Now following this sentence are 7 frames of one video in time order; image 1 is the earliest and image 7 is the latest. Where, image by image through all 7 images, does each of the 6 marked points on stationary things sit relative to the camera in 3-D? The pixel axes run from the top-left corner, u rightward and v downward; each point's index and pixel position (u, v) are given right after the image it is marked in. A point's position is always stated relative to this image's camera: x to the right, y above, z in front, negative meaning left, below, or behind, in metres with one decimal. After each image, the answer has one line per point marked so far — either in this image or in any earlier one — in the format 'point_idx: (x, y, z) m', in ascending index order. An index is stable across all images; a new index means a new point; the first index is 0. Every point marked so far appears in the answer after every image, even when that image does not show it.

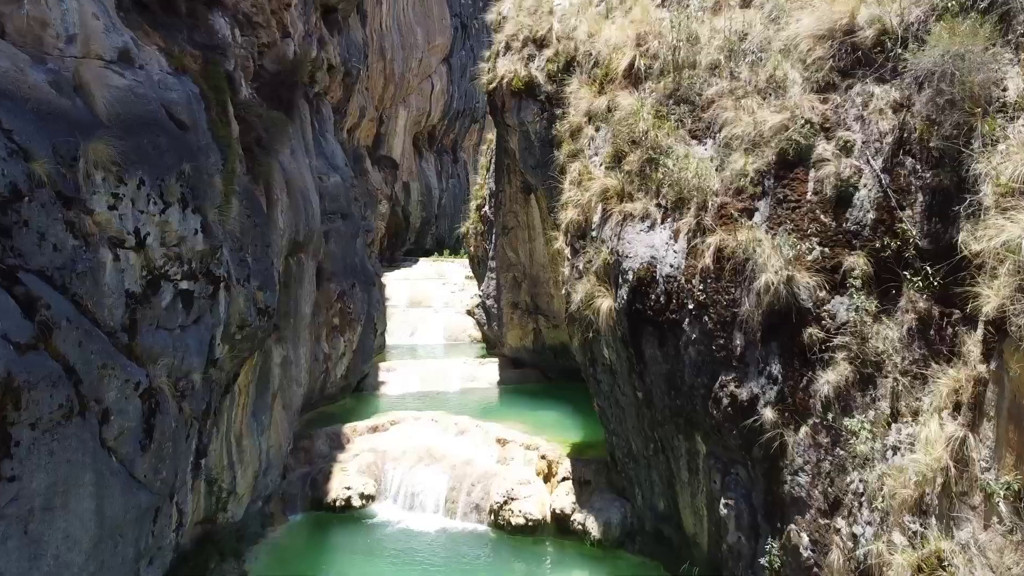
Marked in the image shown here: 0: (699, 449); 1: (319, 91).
0: (+1.4, -1.2, +5.9) m
1: (-2.7, +2.8, +11.4) m
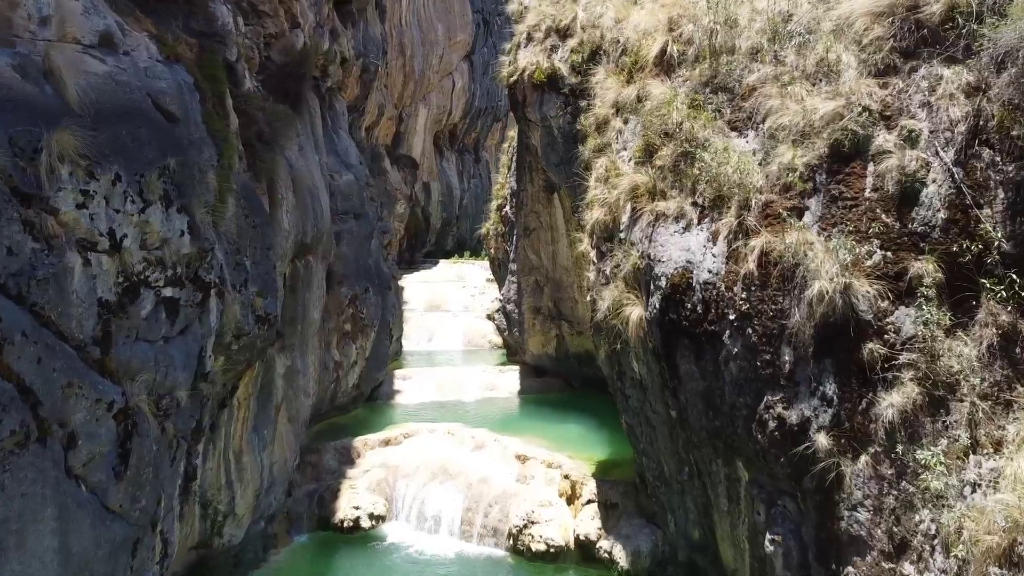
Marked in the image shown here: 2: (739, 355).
0: (+1.5, -1.2, +5.3) m
1: (-2.4, +2.7, +10.9) m
2: (+1.4, -0.4, +5.1) m
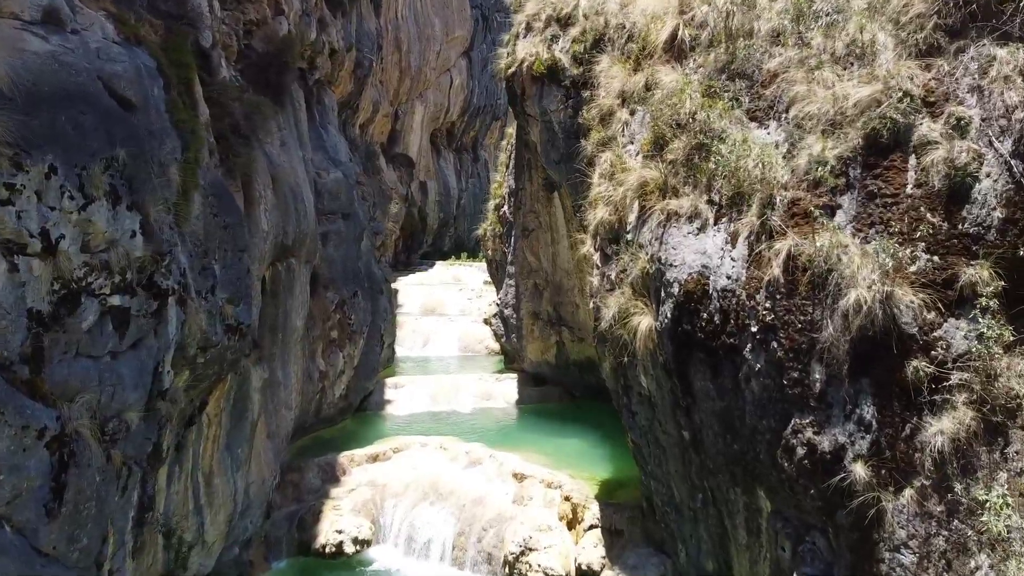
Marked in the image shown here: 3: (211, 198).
0: (+1.5, -1.3, +4.7) m
1: (-2.5, +2.7, +10.3) m
2: (+1.4, -0.5, +4.5) m
3: (-2.1, +0.6, +5.7) m
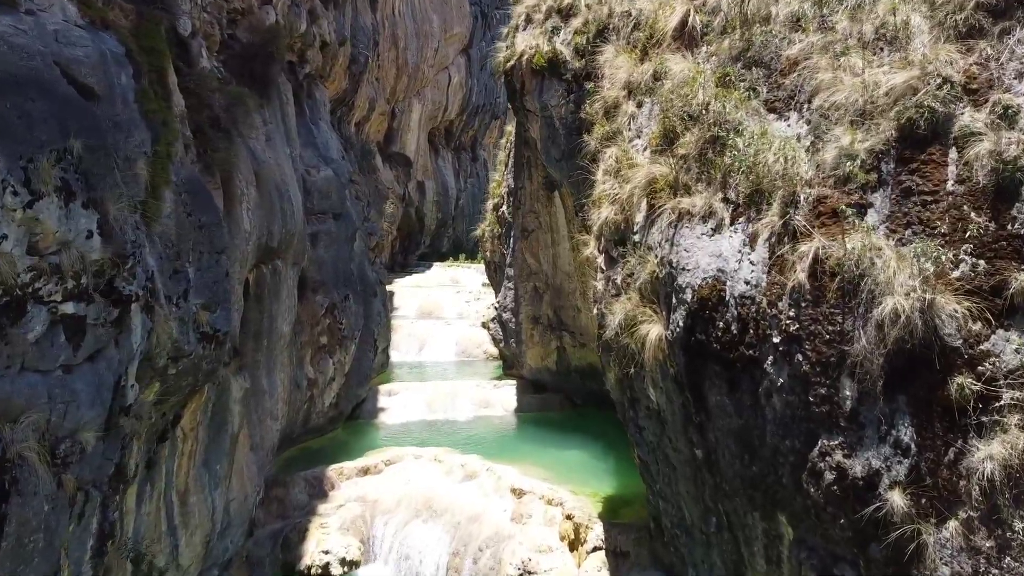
0: (+1.4, -1.3, +4.3) m
1: (-2.5, +2.6, +9.9) m
2: (+1.4, -0.5, +4.1) m
3: (-2.1, +0.6, +5.3) m
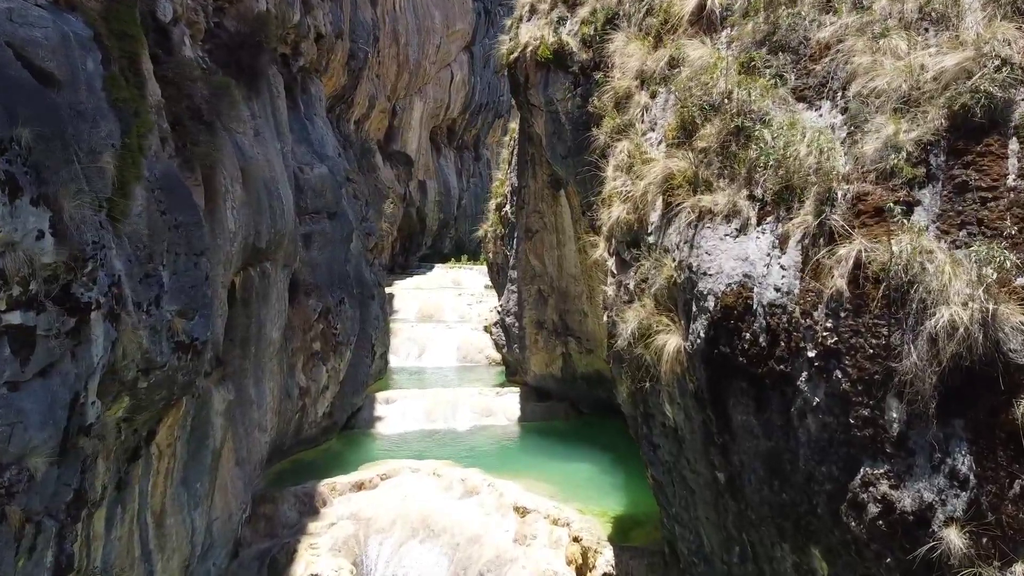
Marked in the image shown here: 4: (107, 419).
0: (+1.5, -1.3, +3.8) m
1: (-2.4, +2.6, +9.5) m
2: (+1.4, -0.5, +3.6) m
3: (-2.1, +0.6, +4.9) m
4: (-2.2, -0.7, +4.3) m
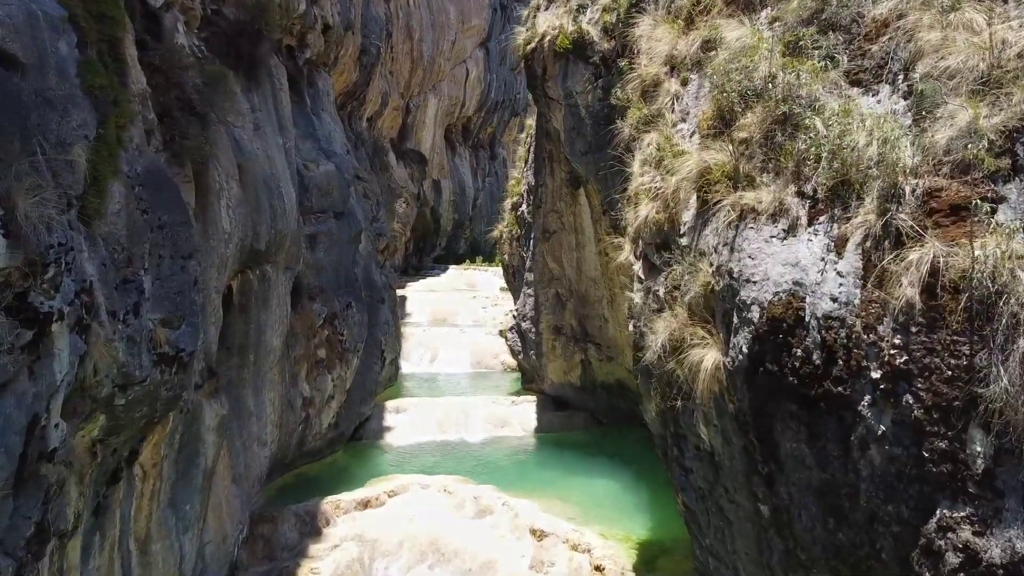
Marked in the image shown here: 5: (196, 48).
0: (+1.5, -1.4, +3.3) m
1: (-2.2, +2.6, +9.1) m
2: (+1.5, -0.6, +3.1) m
3: (-2.0, +0.6, +4.4) m
4: (-2.1, -0.7, +3.9) m
5: (-2.3, +1.7, +5.8) m
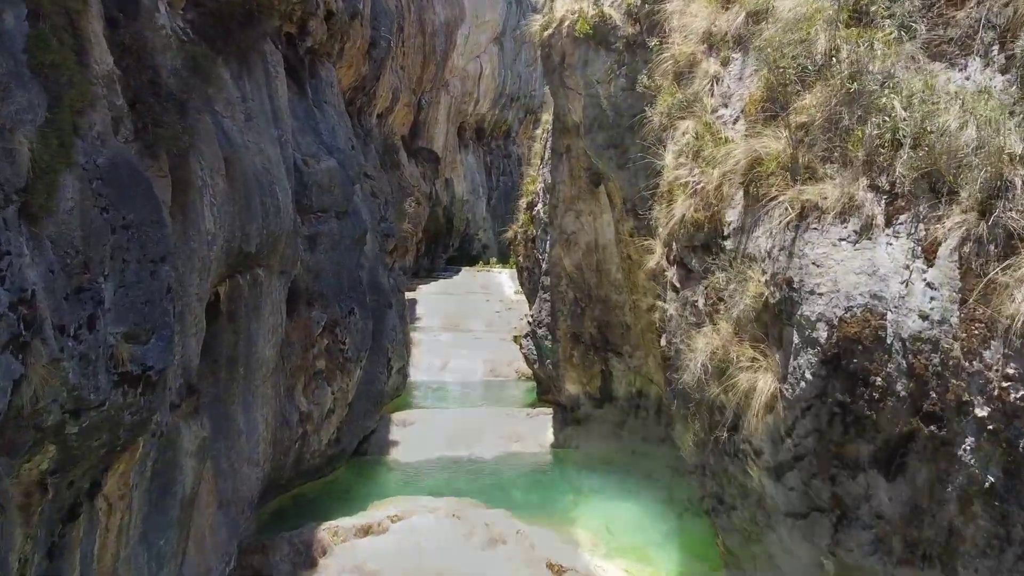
0: (+1.6, -1.4, +2.7) m
1: (-2.1, +2.5, +8.5) m
2: (+1.5, -0.6, +2.5) m
3: (-2.0, +0.5, +3.9) m
4: (-2.0, -0.8, +3.3) m
5: (-2.2, +1.7, +5.2) m
